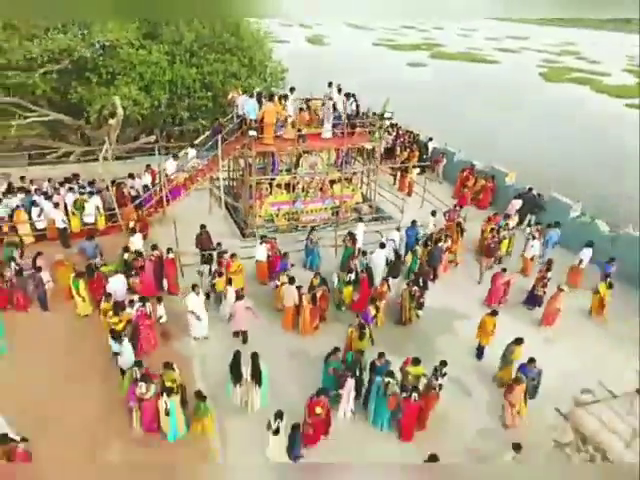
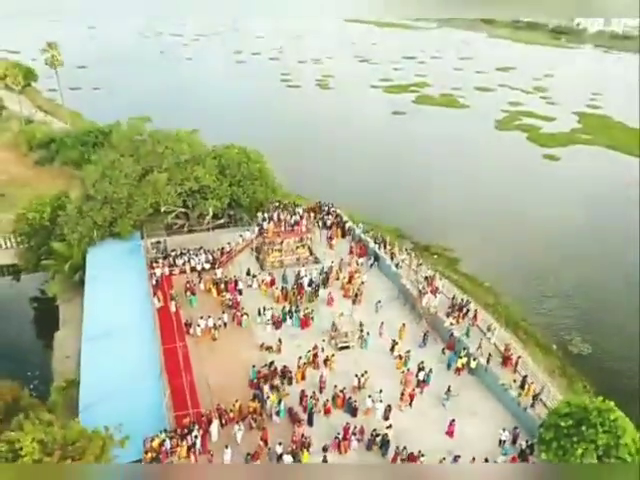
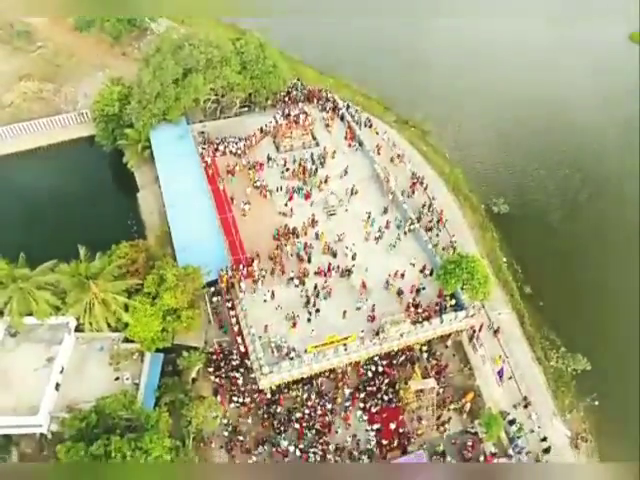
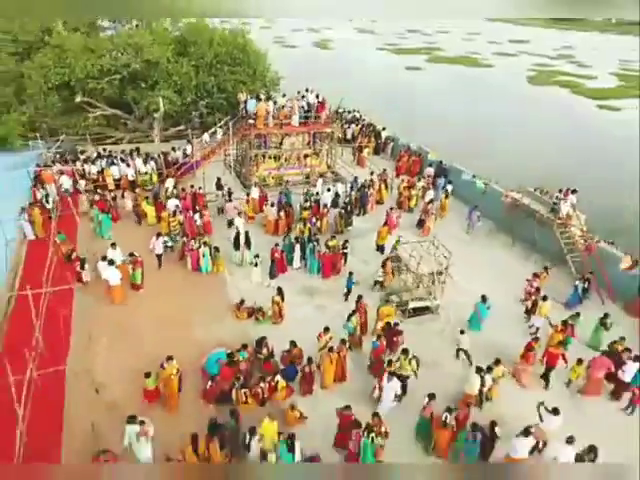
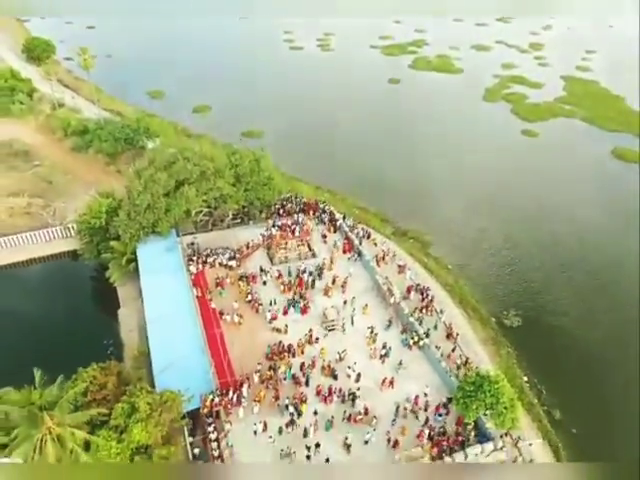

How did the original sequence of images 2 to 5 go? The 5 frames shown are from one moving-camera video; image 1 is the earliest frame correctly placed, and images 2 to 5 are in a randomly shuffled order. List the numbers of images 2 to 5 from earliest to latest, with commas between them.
4, 2, 5, 3
